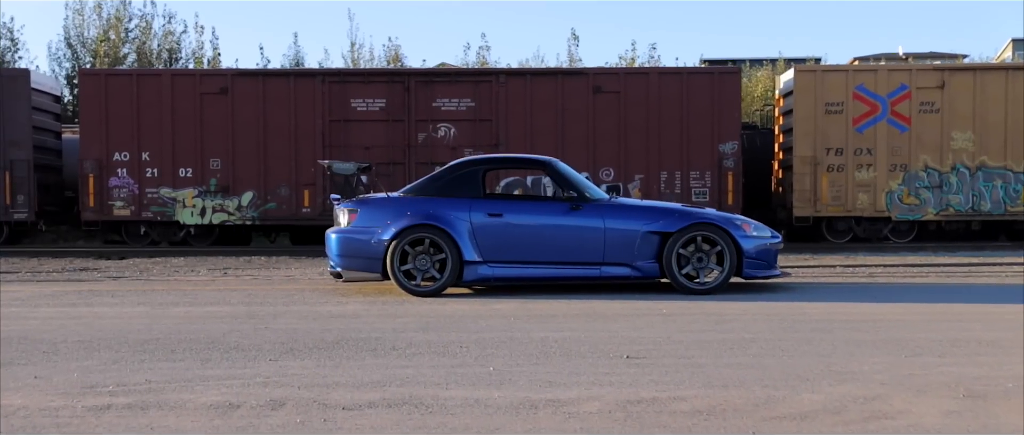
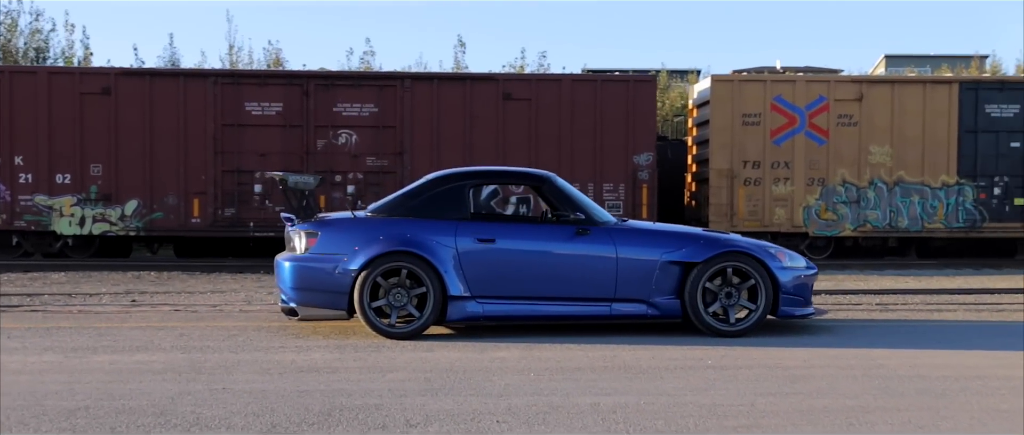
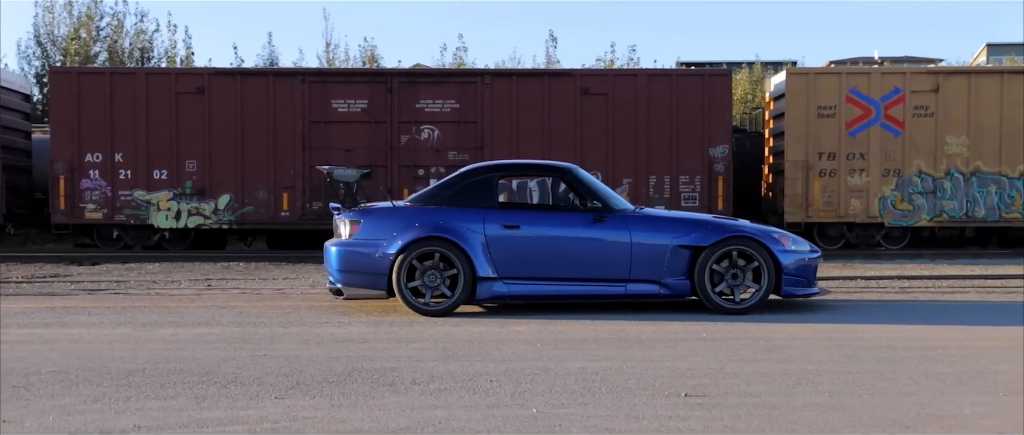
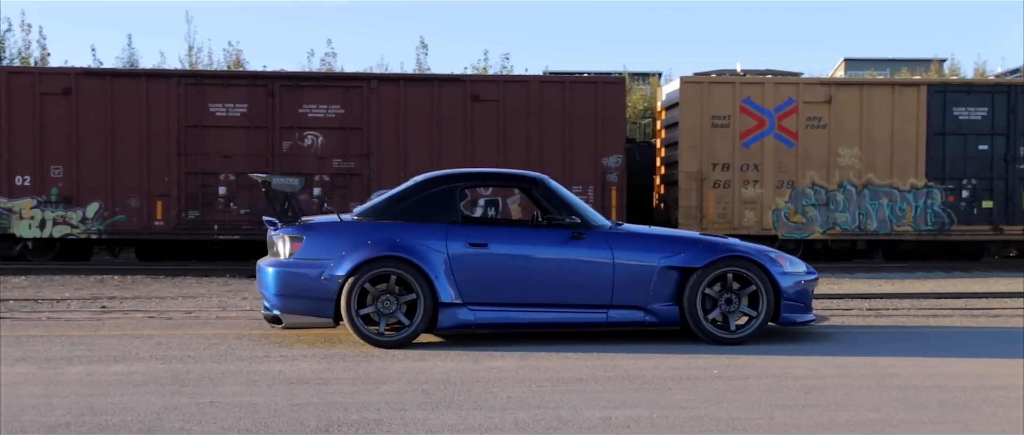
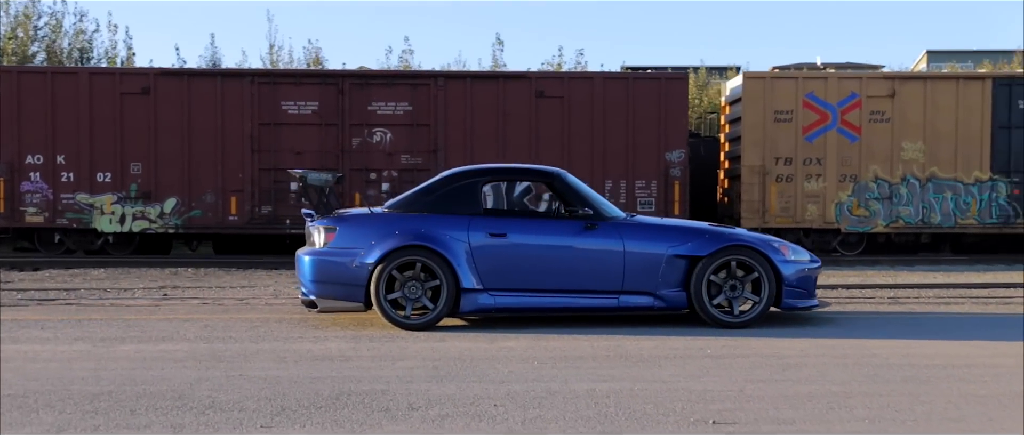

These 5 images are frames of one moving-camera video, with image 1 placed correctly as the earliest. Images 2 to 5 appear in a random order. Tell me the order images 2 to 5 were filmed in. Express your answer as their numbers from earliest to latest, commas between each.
3, 5, 2, 4
